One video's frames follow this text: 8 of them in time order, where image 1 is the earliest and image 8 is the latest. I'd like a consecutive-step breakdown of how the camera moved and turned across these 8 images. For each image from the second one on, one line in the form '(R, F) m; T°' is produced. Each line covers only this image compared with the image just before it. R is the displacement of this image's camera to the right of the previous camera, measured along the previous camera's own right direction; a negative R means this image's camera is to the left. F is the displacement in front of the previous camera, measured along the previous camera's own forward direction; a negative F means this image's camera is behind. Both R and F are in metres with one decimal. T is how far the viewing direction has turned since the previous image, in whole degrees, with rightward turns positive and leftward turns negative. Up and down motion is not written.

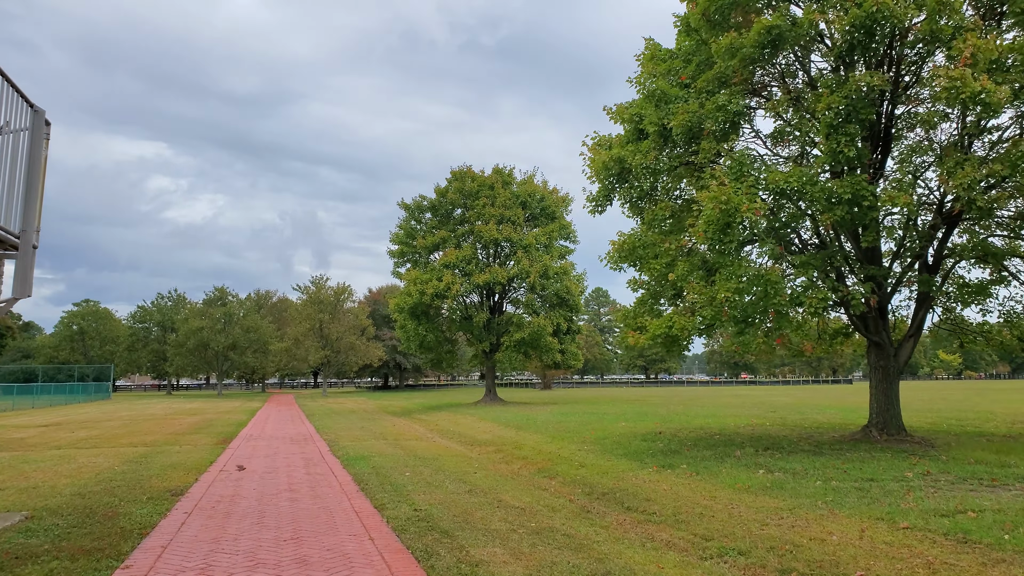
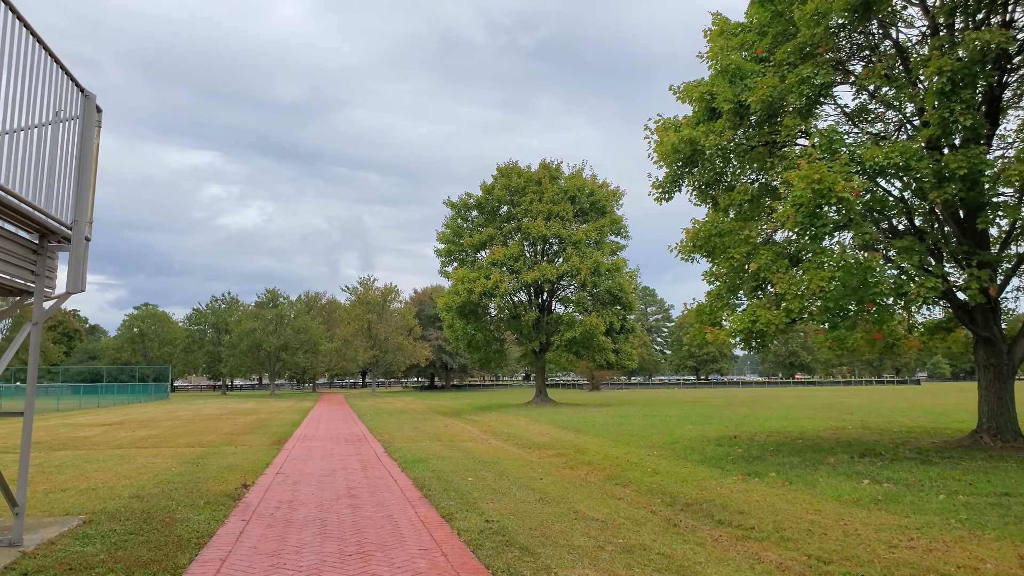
(-0.4, +0.8) m; -4°
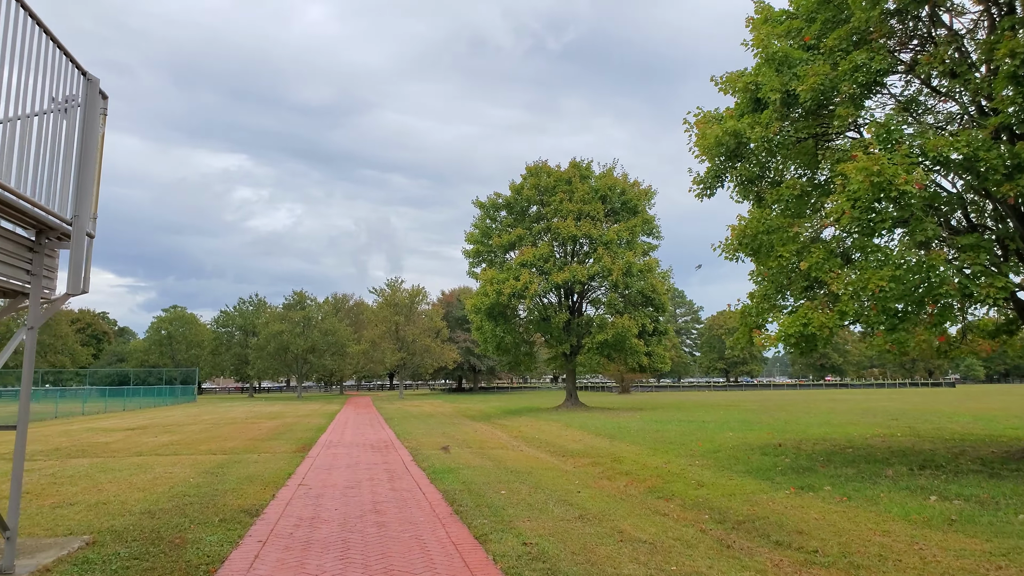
(-0.1, +0.6) m; -2°
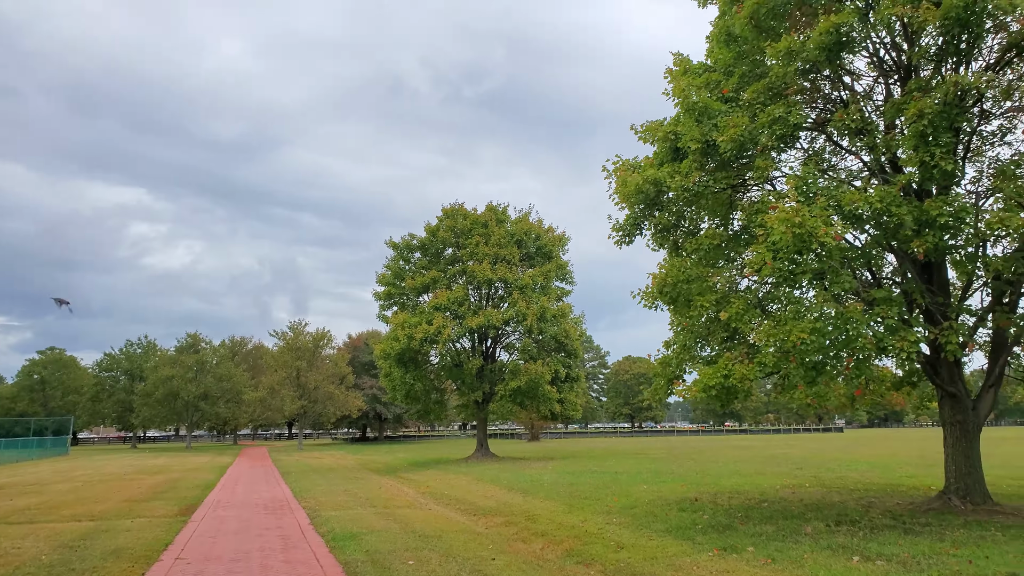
(0.0, +0.8) m; +8°
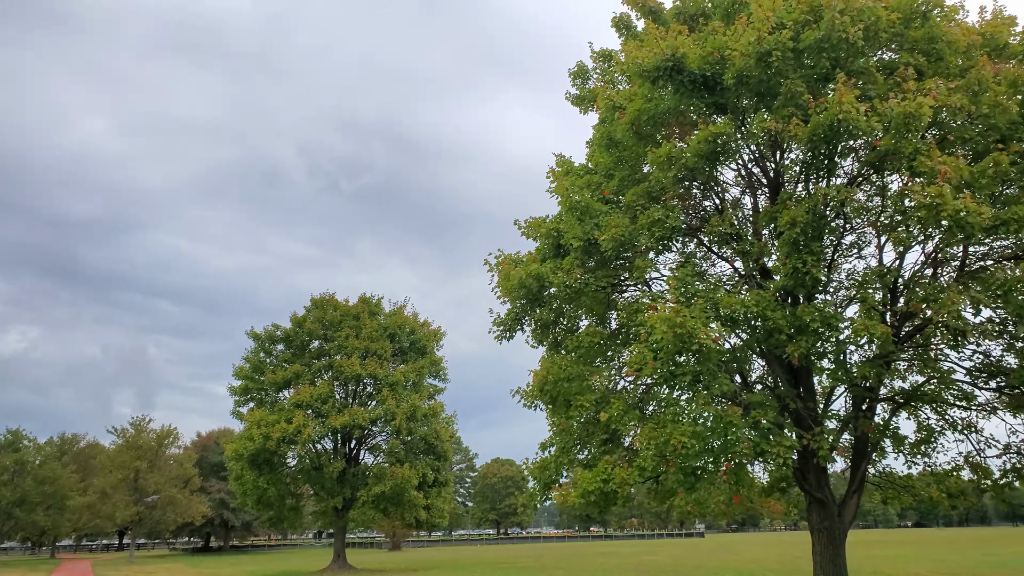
(0.0, +0.7) m; +11°
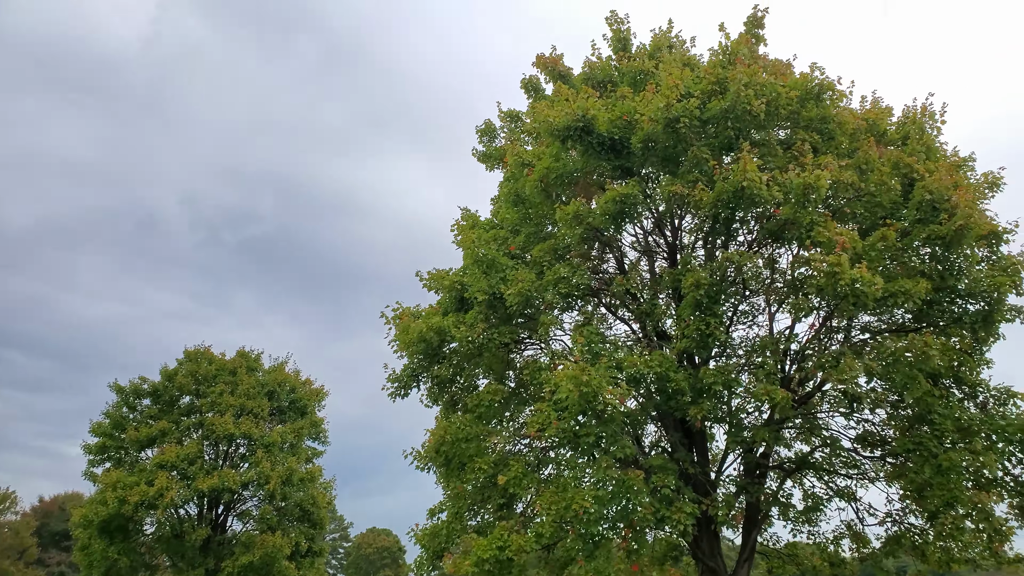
(-0.1, +0.5) m; +10°
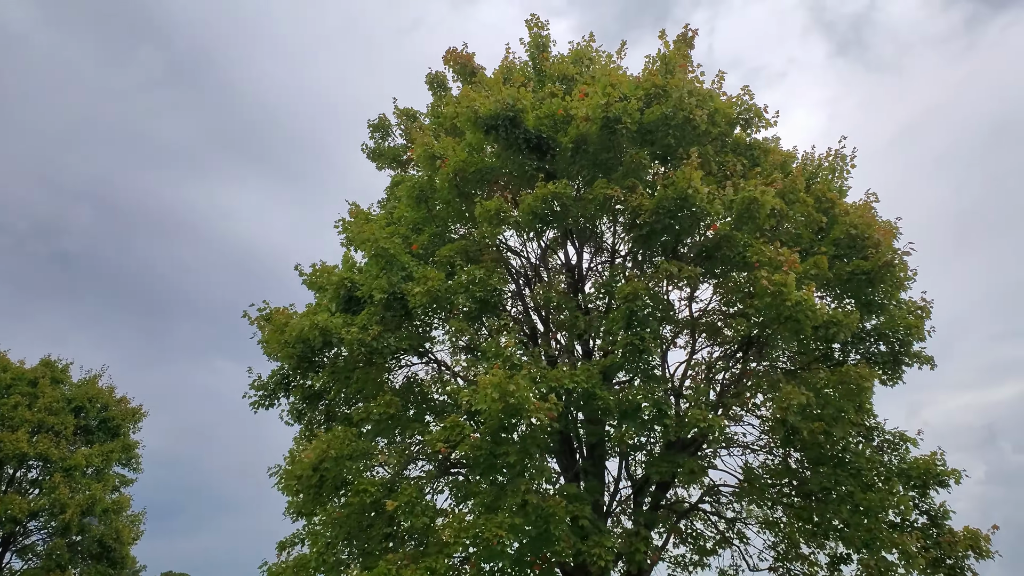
(-0.6, +1.1) m; +13°
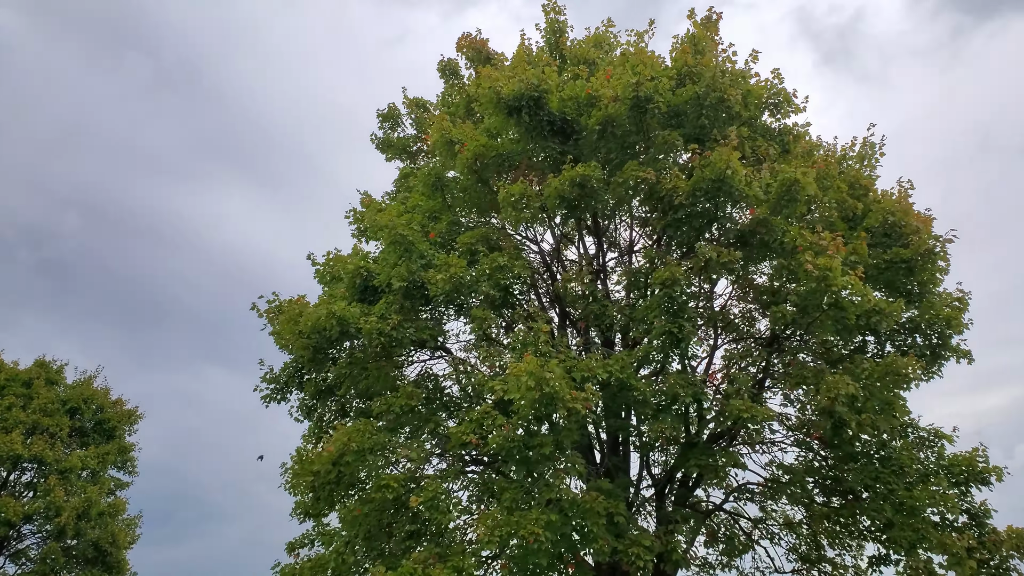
(-0.3, +0.3) m; 0°
